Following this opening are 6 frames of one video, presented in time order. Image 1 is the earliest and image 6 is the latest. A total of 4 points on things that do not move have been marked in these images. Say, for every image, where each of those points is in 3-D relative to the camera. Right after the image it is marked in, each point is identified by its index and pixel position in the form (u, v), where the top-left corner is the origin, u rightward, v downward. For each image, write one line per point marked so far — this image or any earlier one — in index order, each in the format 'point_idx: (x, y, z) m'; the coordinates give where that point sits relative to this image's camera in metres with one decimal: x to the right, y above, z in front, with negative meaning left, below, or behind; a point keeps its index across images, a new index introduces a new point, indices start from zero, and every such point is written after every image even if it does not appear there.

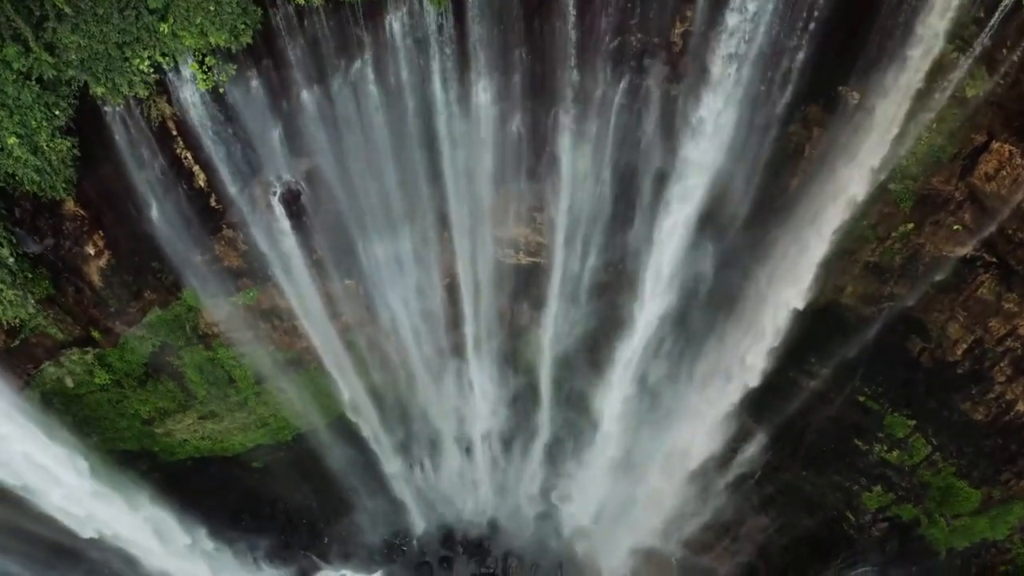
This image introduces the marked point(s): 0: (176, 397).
0: (-5.1, -1.6, +10.6) m
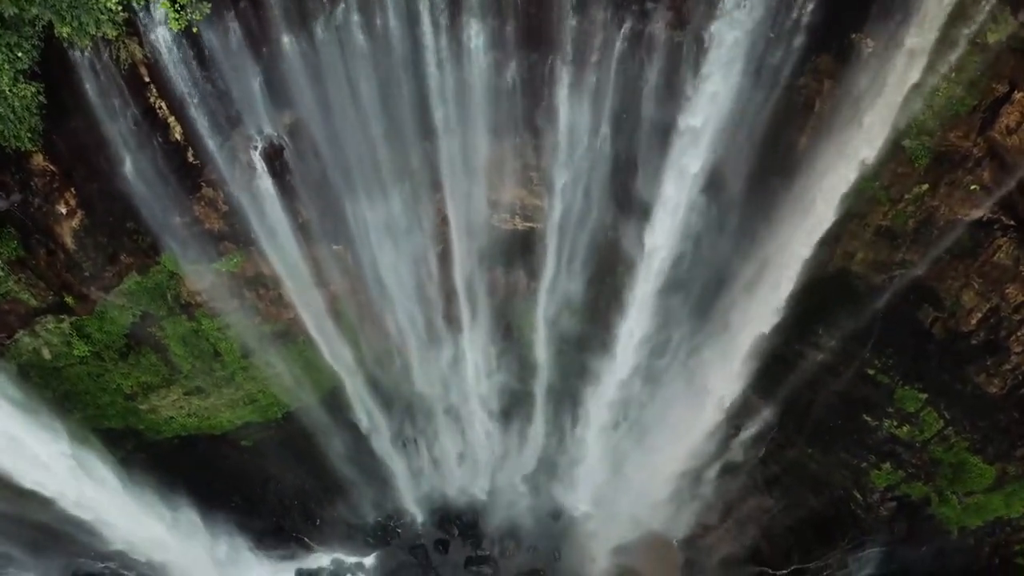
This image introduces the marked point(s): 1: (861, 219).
0: (-5.2, -1.2, +10.2) m
1: (+4.5, +0.9, +9.1) m
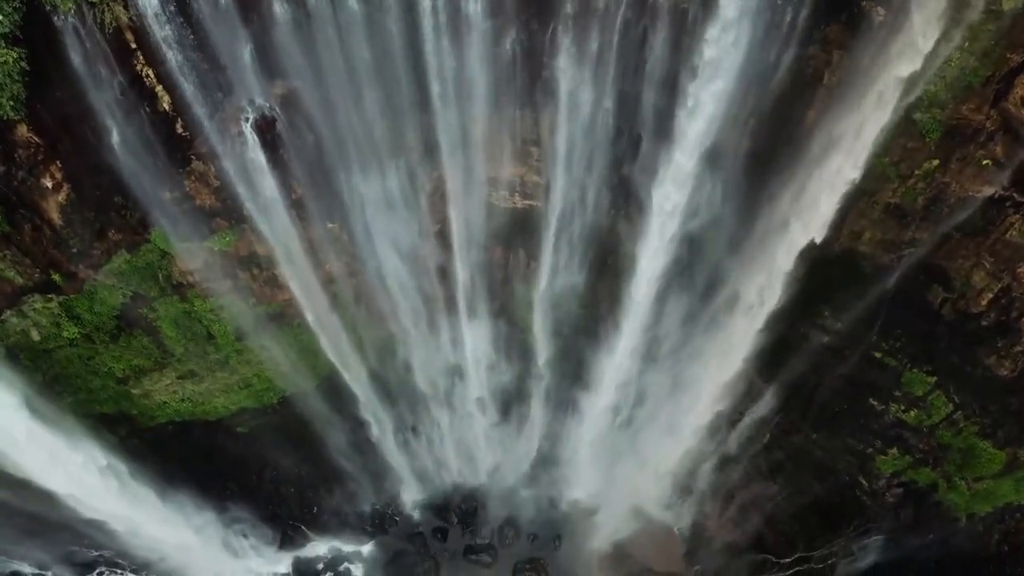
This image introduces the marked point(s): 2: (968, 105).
0: (-5.2, -0.9, +10.0) m
1: (+4.5, +1.2, +8.8) m
2: (+5.1, +2.0, +7.8) m
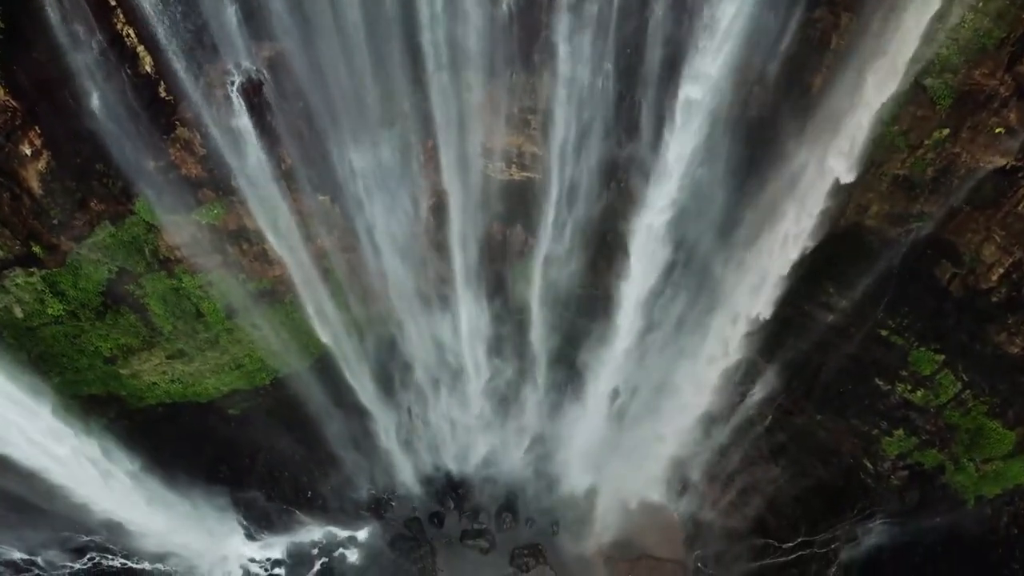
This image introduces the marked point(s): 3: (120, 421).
0: (-5.2, -0.6, +9.7) m
1: (+4.5, +1.5, +8.6) m
2: (+5.0, +2.4, +7.5) m
3: (-6.2, -2.1, +11.0) m
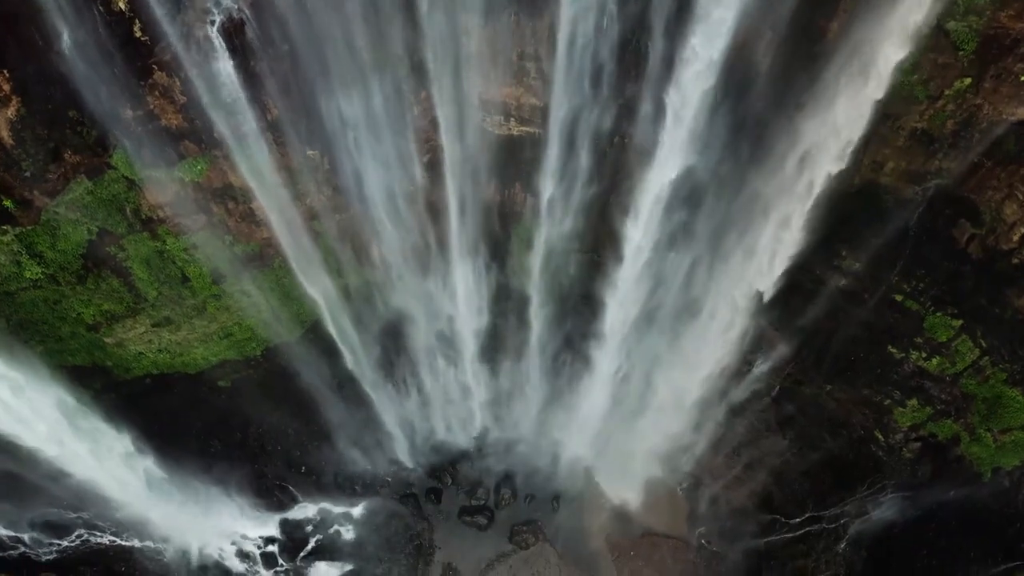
0: (-5.2, -0.1, +9.3) m
1: (+4.5, +2.0, +8.1) m
2: (+5.0, +2.8, +7.1) m
3: (-6.2, -1.6, +10.6) m
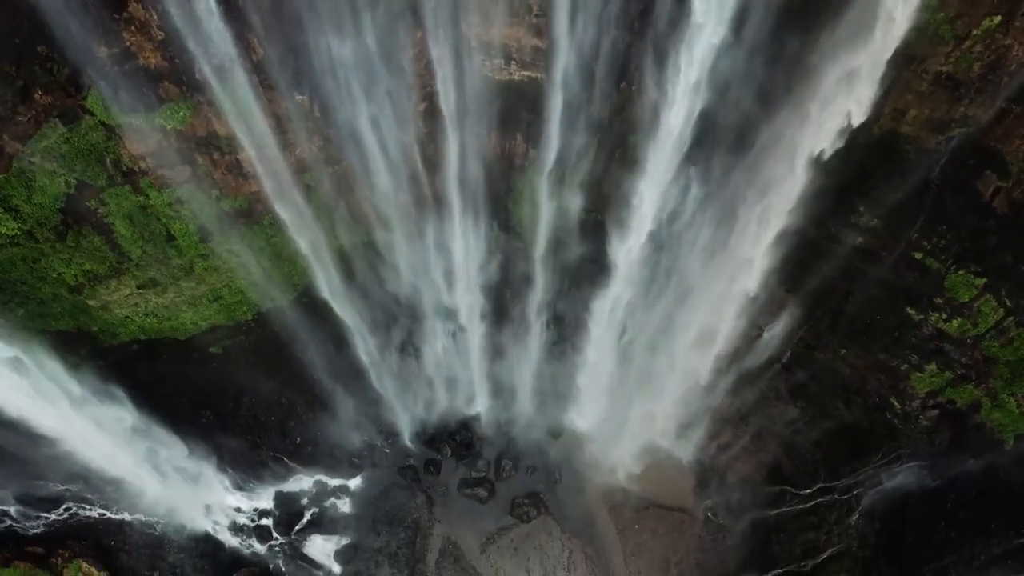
0: (-5.2, +0.4, +8.9) m
1: (+4.5, +2.5, +7.7) m
2: (+5.0, +3.3, +6.6) m
3: (-6.2, -1.1, +10.3) m
